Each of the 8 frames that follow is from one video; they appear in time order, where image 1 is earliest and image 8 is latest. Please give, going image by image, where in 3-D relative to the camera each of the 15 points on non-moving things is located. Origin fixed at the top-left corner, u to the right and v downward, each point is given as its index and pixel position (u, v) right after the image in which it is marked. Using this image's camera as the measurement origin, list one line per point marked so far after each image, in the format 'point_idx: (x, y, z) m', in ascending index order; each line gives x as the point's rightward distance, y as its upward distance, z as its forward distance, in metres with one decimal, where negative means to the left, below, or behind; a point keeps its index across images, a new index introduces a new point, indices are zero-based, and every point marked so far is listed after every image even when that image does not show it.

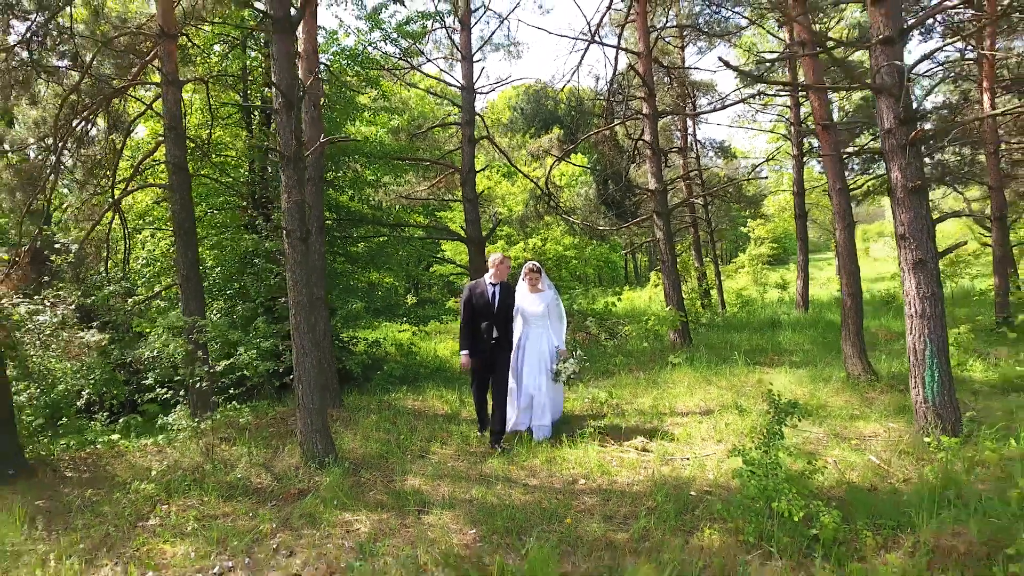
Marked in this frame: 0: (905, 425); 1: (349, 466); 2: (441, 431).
0: (+2.9, -1.0, +4.7) m
1: (-1.1, -1.2, +4.2) m
2: (-0.5, -1.1, +5.1) m
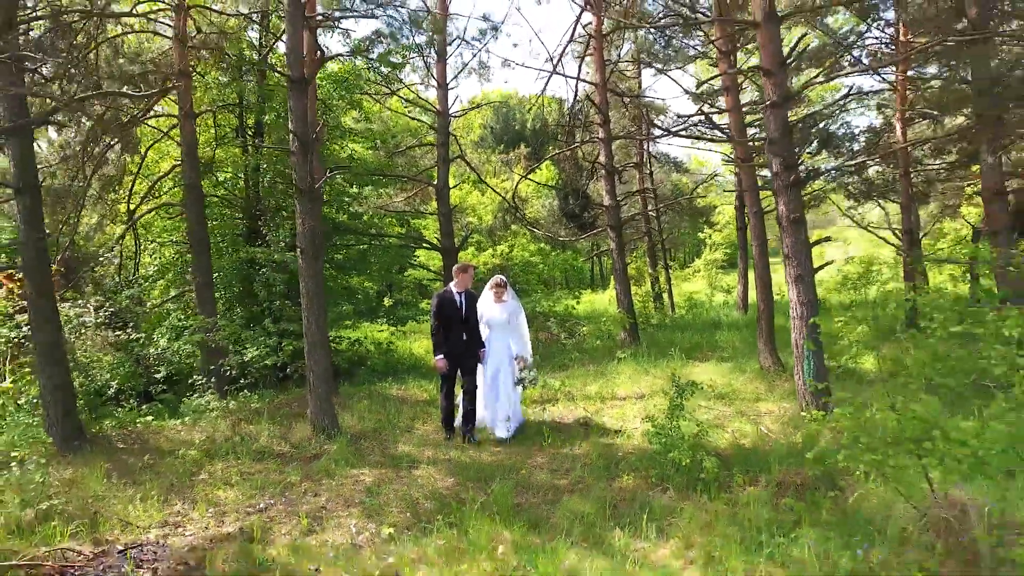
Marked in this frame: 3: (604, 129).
0: (+2.6, -1.1, +5.9) m
1: (-1.3, -1.2, +5.2) m
2: (-0.8, -1.2, +6.2) m
3: (+1.6, +2.8, +11.2) m
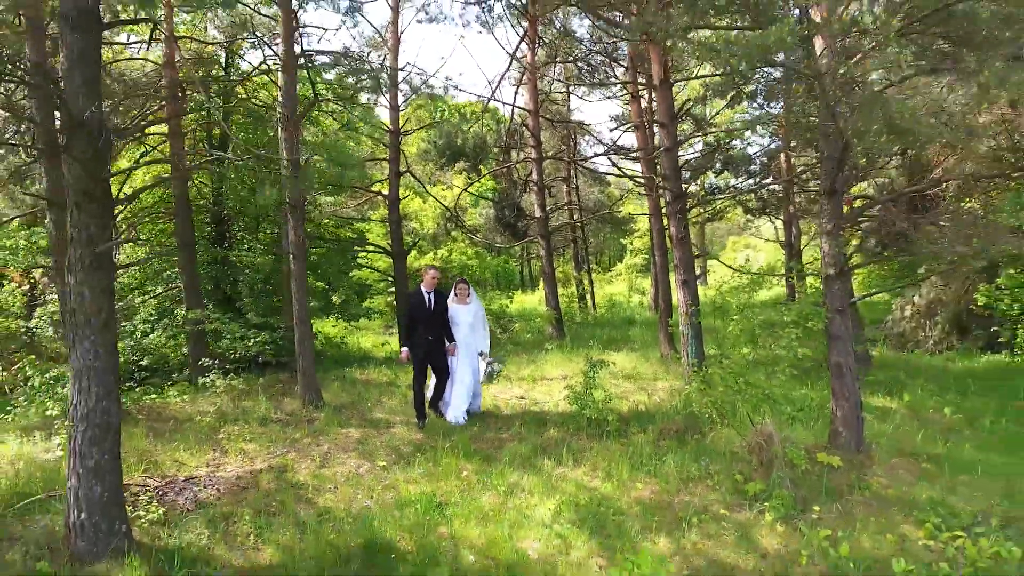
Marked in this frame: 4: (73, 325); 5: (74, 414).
0: (+2.0, -1.1, +7.6) m
1: (-1.8, -1.2, +6.5) m
2: (-1.4, -1.2, +7.5) m
3: (+0.5, +2.7, +12.7) m
4: (-2.2, -0.2, +3.2) m
5: (-2.2, -0.6, +3.2) m
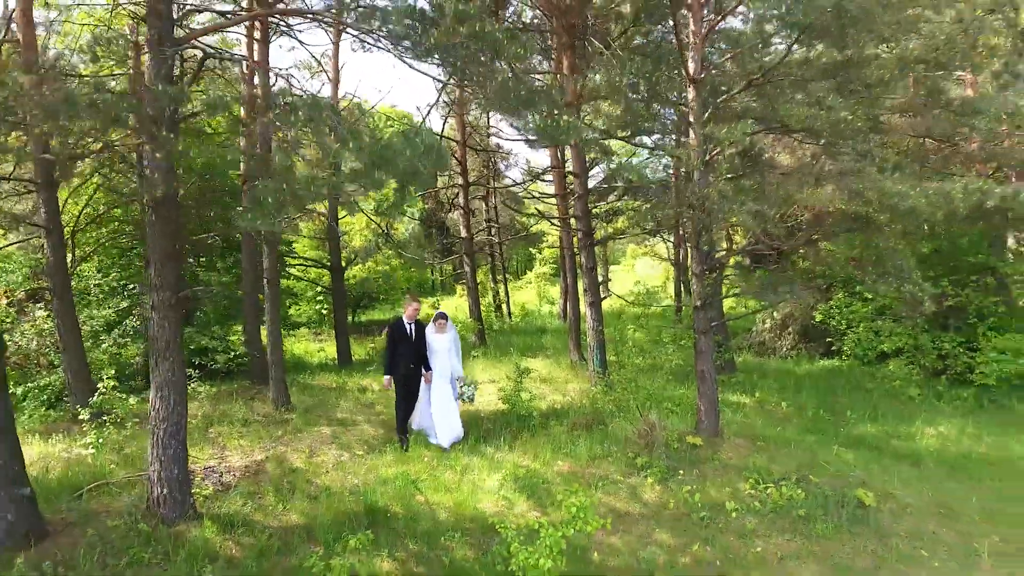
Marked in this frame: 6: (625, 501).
0: (+1.1, -1.4, +9.3) m
1: (-2.5, -1.4, +7.6) m
2: (-2.3, -1.4, +8.7) m
3: (-1.1, +2.5, +14.1) m
4: (-2.4, -0.4, +4.3) m
5: (-2.4, -0.9, +4.3) m
6: (+0.9, -1.7, +5.2) m
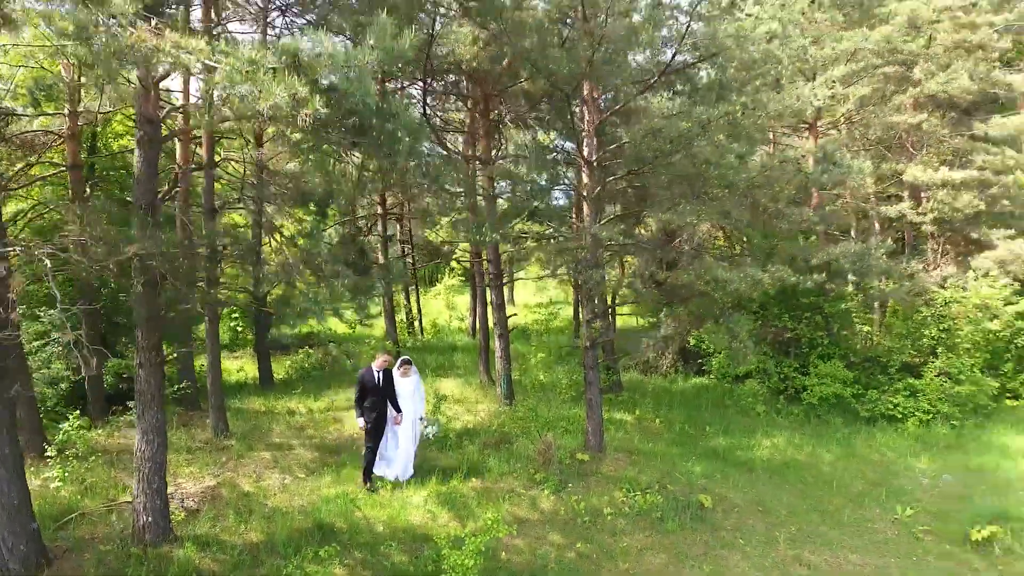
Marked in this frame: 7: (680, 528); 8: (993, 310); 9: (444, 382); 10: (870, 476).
0: (-0.3, -1.9, +10.6) m
1: (-3.6, -1.9, +8.4) m
2: (-3.5, -1.9, +9.5) m
3: (-3.1, +2.0, +15.1) m
4: (-3.0, -0.9, +5.2) m
5: (-3.0, -1.4, +5.2) m
6: (+0.1, -2.3, +6.5) m
7: (+1.6, -2.3, +6.2) m
8: (+7.5, -0.4, +10.0) m
9: (-1.3, -1.8, +12.2) m
10: (+4.4, -2.3, +7.9) m
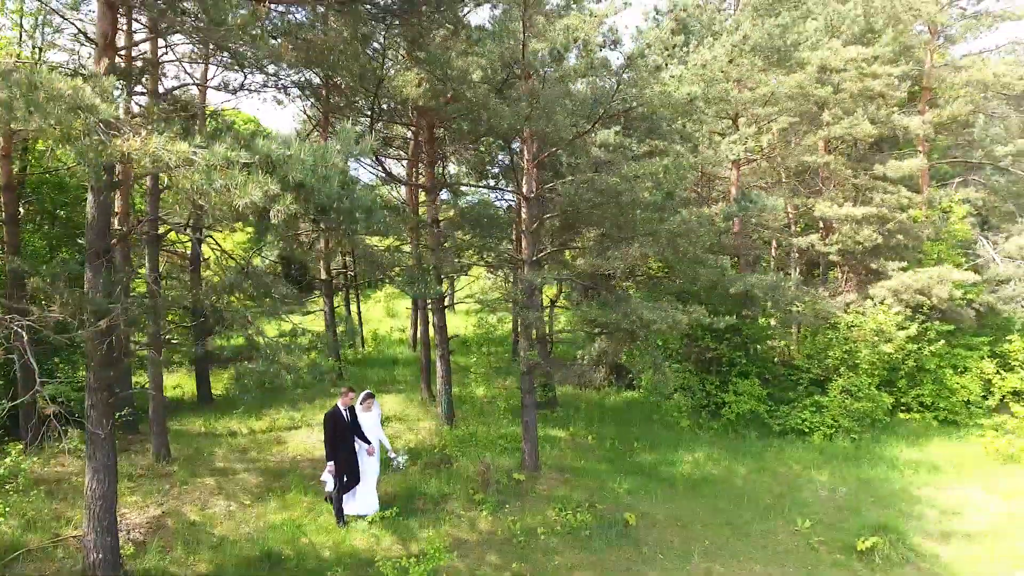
0: (-1.3, -2.3, +10.9) m
1: (-4.4, -2.3, +8.5) m
2: (-4.4, -2.3, +9.6) m
3: (-4.5, +1.6, +15.2) m
4: (-3.5, -1.3, +5.3) m
5: (-3.5, -1.7, +5.3) m
6: (-0.5, -2.7, +7.0) m
7: (+1.0, -2.7, +6.8) m
8: (+6.5, -0.8, +11.1) m
9: (-2.5, -2.1, +12.5) m
10: (+3.6, -2.7, +8.7) m
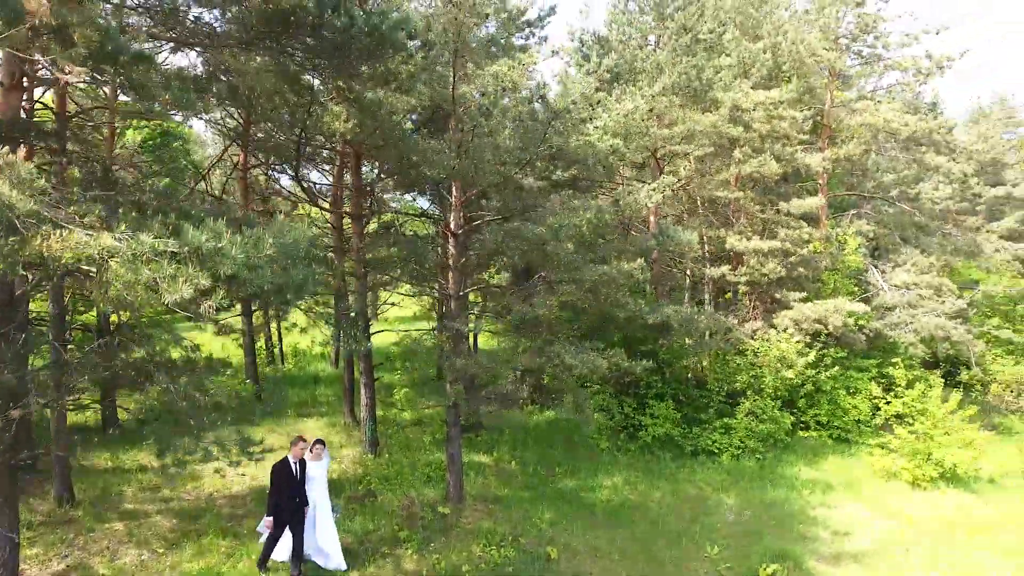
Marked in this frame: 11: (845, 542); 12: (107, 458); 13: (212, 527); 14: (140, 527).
0: (-2.6, -2.7, +10.9) m
1: (-5.4, -2.7, +8.1) m
2: (-5.5, -2.7, +9.1) m
3: (-6.2, +1.2, +14.7) m
4: (-4.1, -1.7, +5.0) m
5: (-4.1, -2.2, +5.0) m
6: (-1.3, -3.1, +7.0) m
7: (+0.2, -3.2, +7.0) m
8: (+5.1, -1.3, +11.9) m
9: (-3.9, -2.6, +12.2) m
10: (+2.5, -3.2, +9.2) m
11: (+4.4, -3.3, +8.4) m
12: (-6.2, -2.6, +9.9) m
13: (-3.6, -2.9, +7.7) m
14: (-4.4, -2.8, +7.6) m
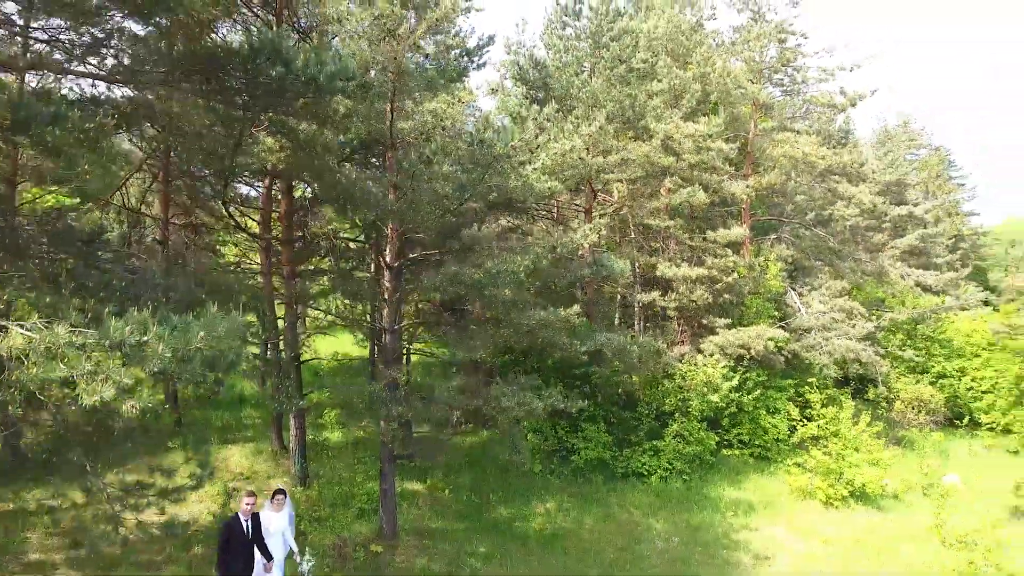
0: (-3.7, -3.2, +10.5) m
1: (-6.2, -3.1, +7.5) m
2: (-6.4, -3.1, +8.5) m
3: (-7.7, +0.8, +13.9) m
4: (-4.6, -2.1, +4.6) m
5: (-4.6, -2.6, +4.6) m
6: (-2.0, -3.6, +6.8) m
7: (-0.5, -3.7, +7.0) m
8: (+3.9, -1.9, +12.4) m
9: (-5.2, -3.0, +11.8) m
10: (+1.6, -3.7, +9.4) m
11: (+3.5, -3.8, +8.8) m
12: (-7.2, -3.0, +9.2) m
13: (-4.4, -3.3, +7.3) m
14: (-5.2, -3.3, +7.2) m
